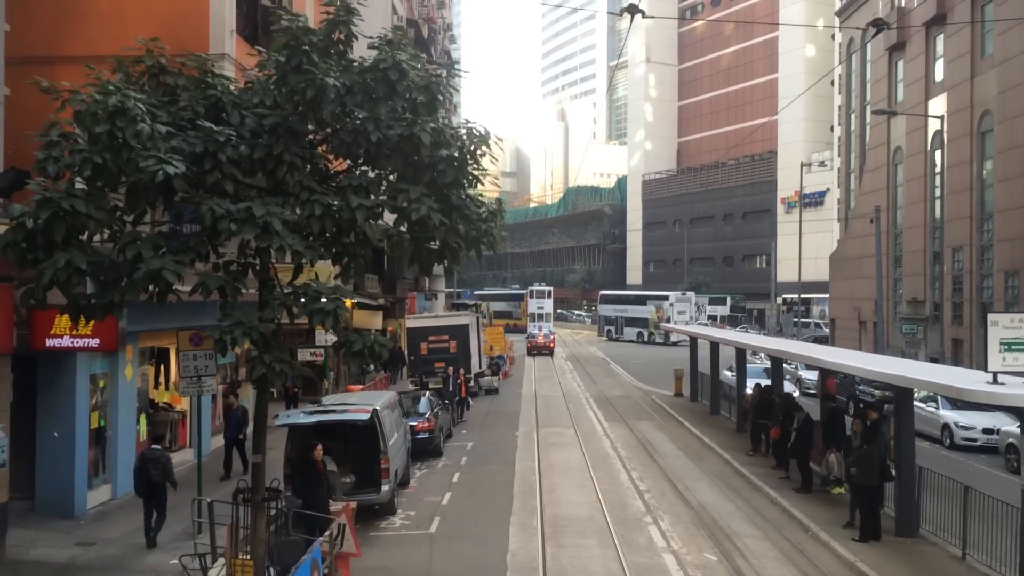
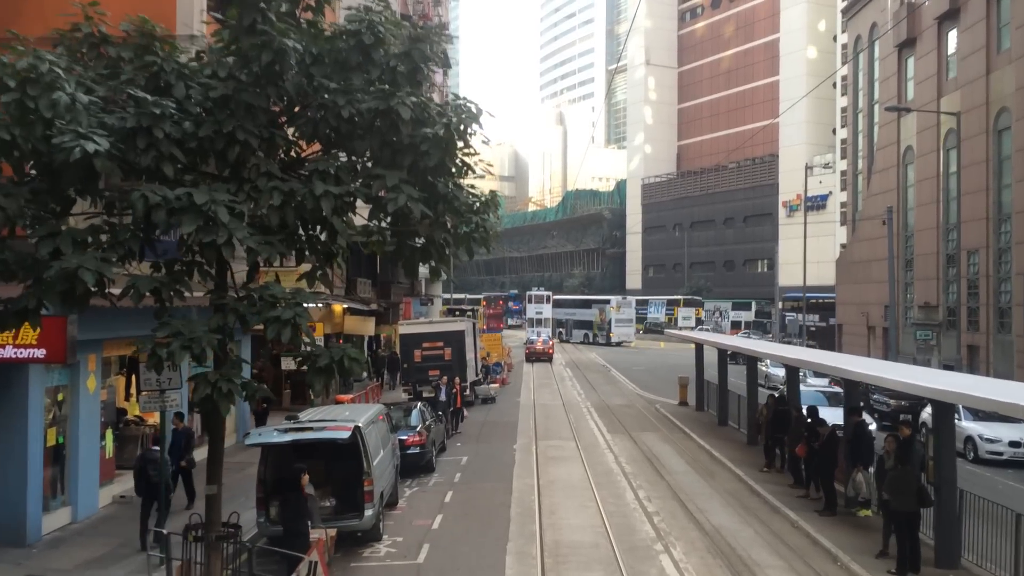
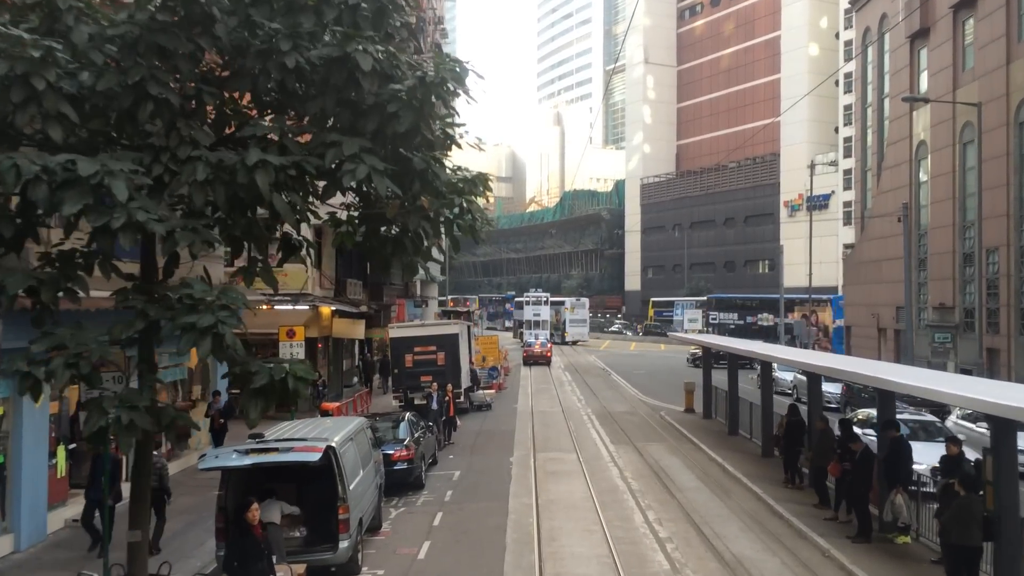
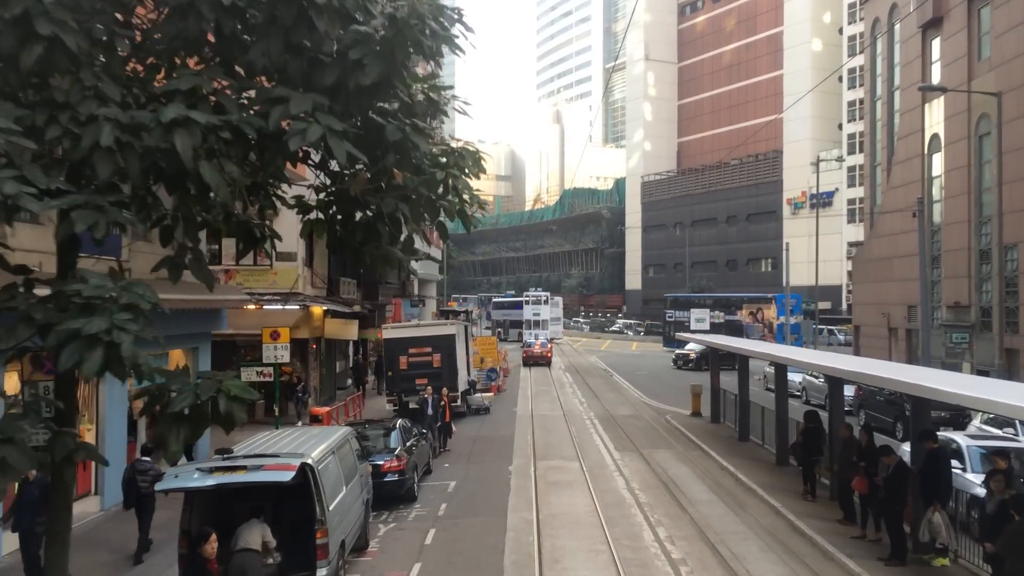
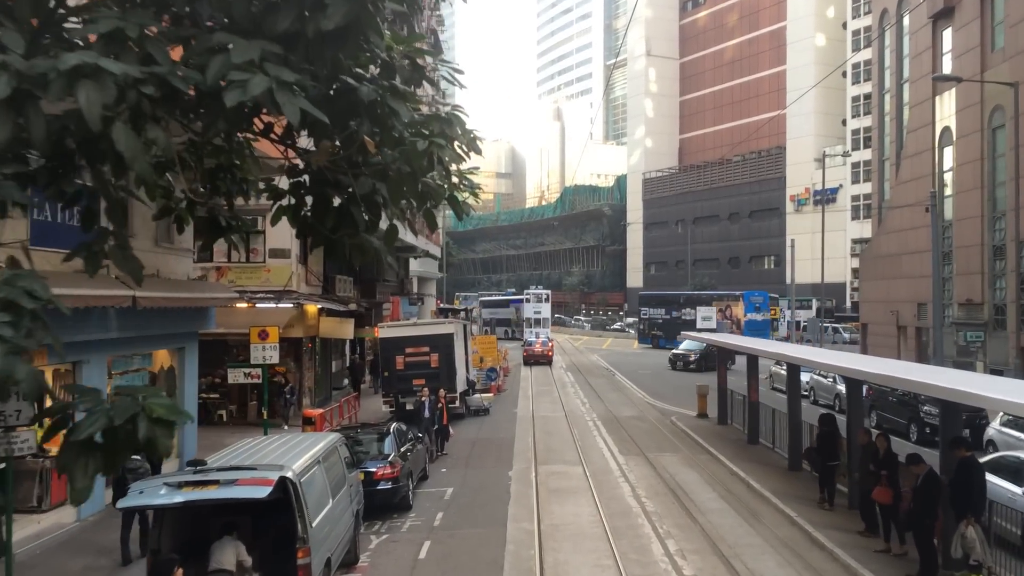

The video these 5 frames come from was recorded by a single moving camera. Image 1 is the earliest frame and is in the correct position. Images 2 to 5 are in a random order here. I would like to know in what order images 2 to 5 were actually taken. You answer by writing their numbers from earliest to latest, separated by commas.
2, 3, 4, 5
